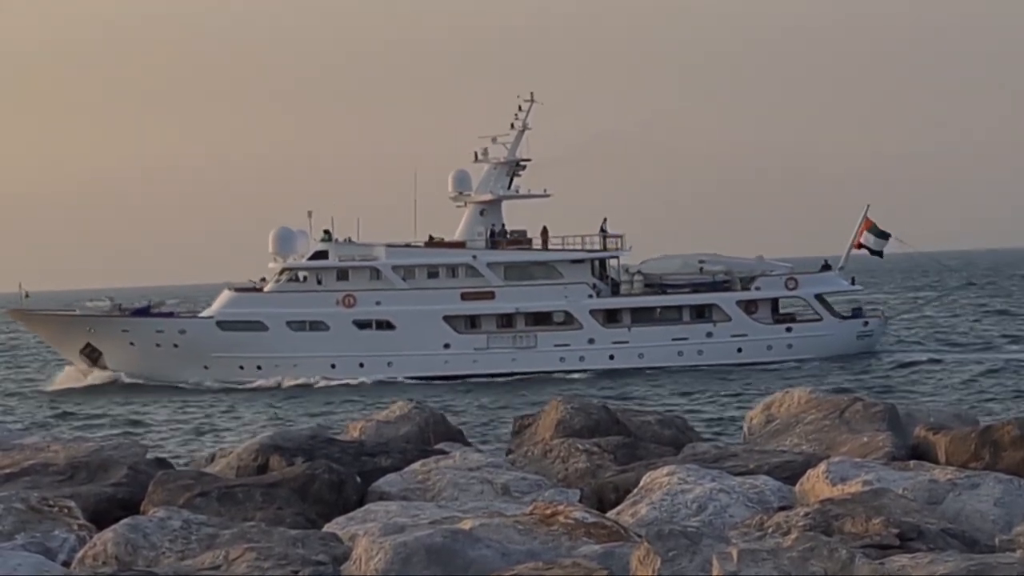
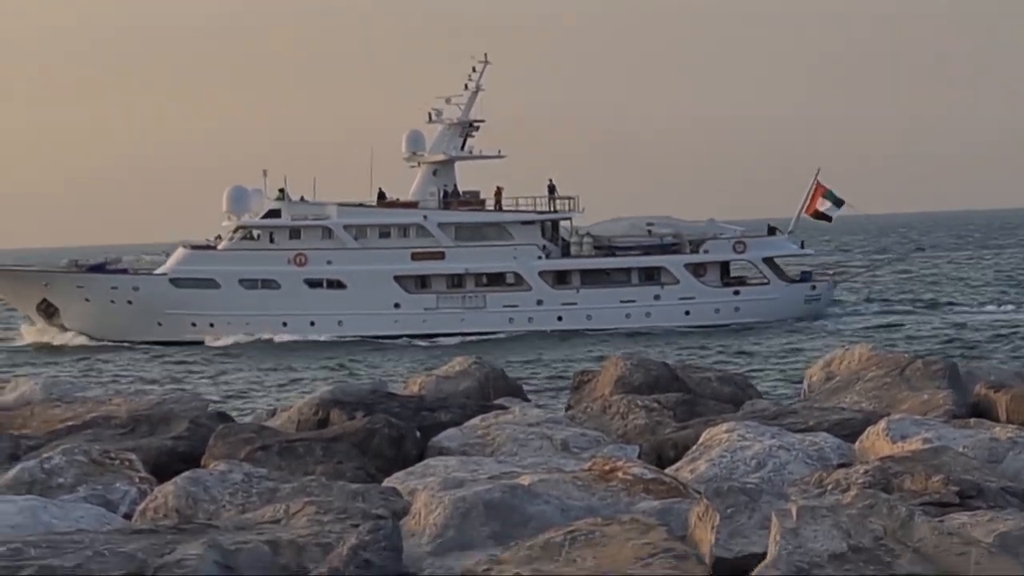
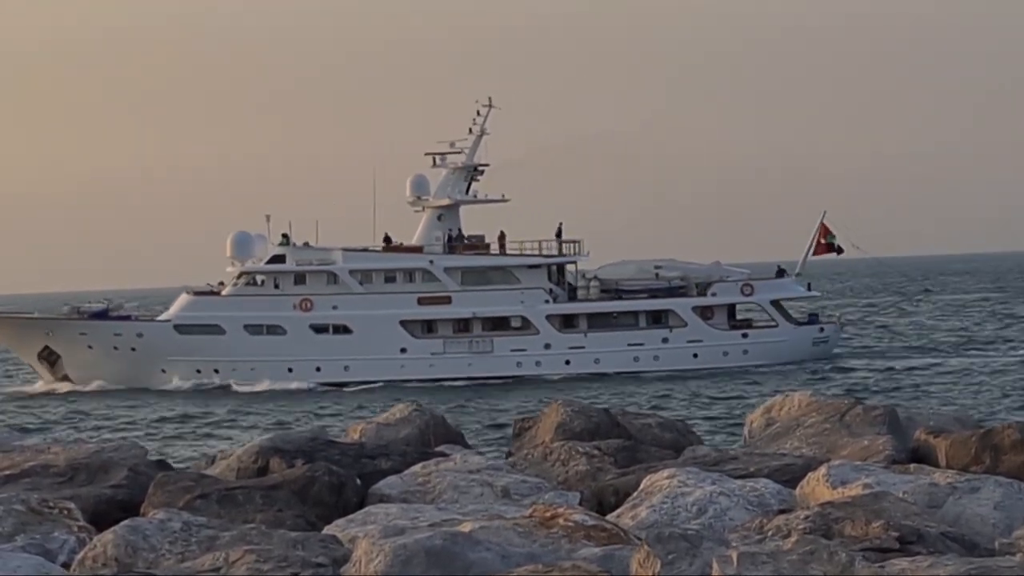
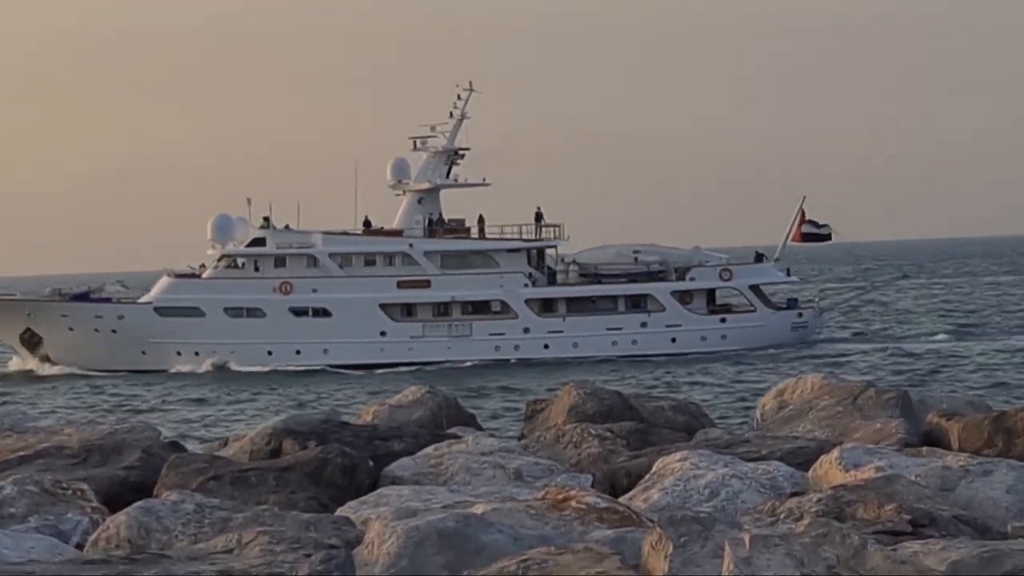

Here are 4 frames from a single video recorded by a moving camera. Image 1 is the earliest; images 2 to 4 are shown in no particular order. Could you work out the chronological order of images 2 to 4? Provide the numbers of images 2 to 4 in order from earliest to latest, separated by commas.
3, 4, 2
